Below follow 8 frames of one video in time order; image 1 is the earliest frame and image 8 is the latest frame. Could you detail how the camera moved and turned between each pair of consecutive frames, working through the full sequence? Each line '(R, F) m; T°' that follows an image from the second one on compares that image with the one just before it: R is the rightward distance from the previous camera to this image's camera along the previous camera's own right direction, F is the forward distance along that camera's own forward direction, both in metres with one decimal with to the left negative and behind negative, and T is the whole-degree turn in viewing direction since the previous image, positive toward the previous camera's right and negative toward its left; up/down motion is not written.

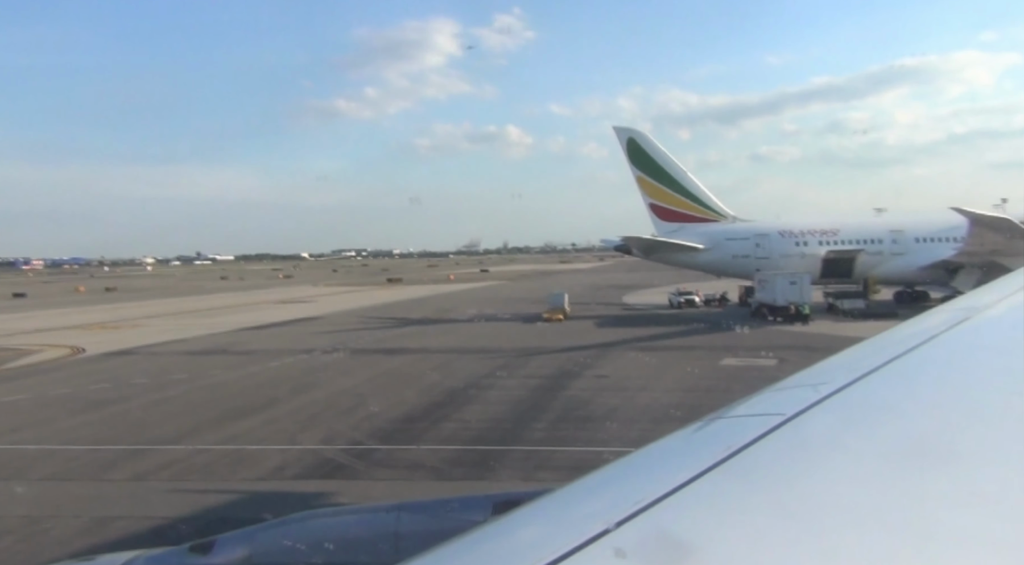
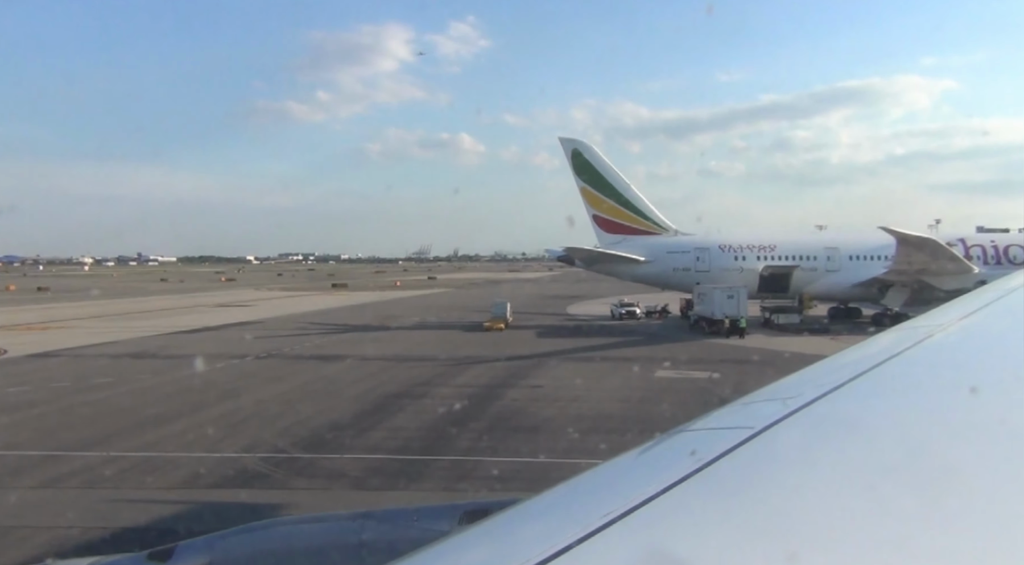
(+0.4, +0.1) m; +4°
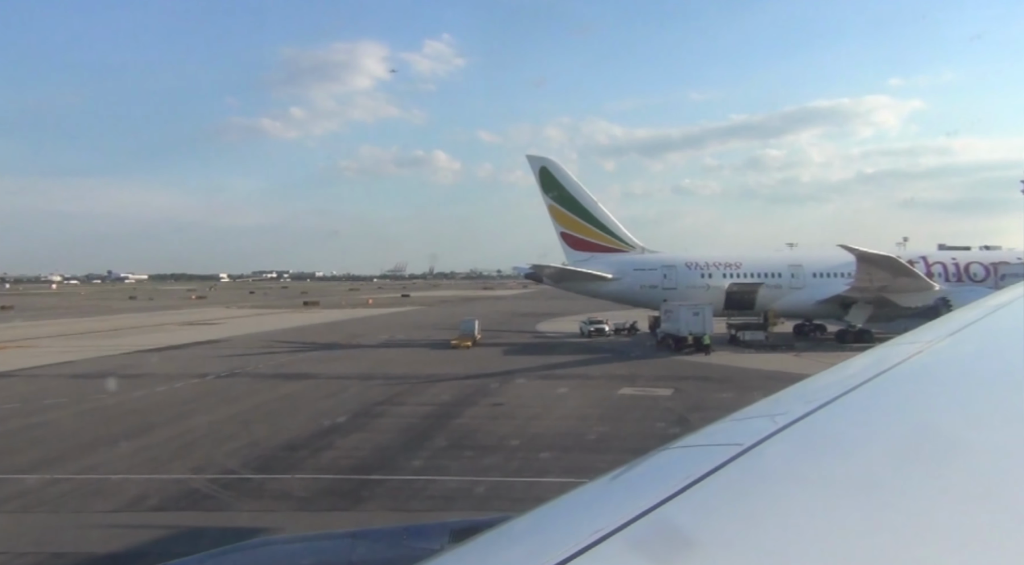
(+0.4, 0.0) m; +2°
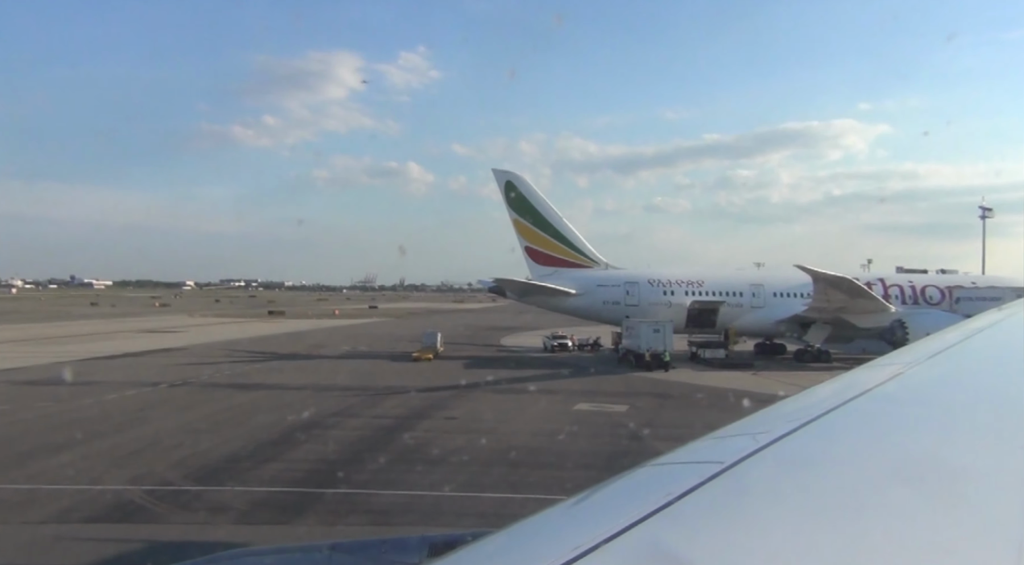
(+0.4, 0.0) m; +2°
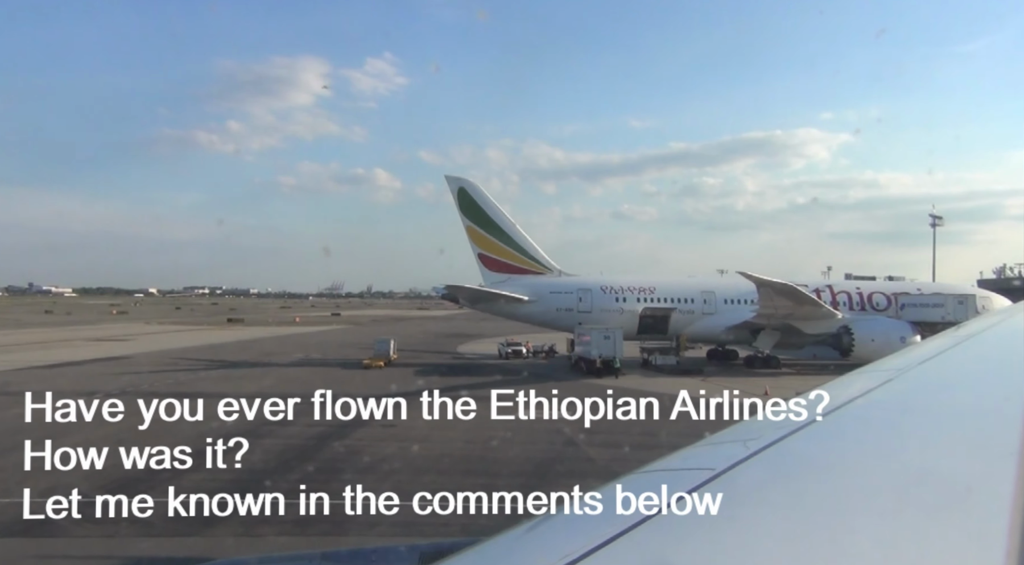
(+0.8, 0.0) m; +2°
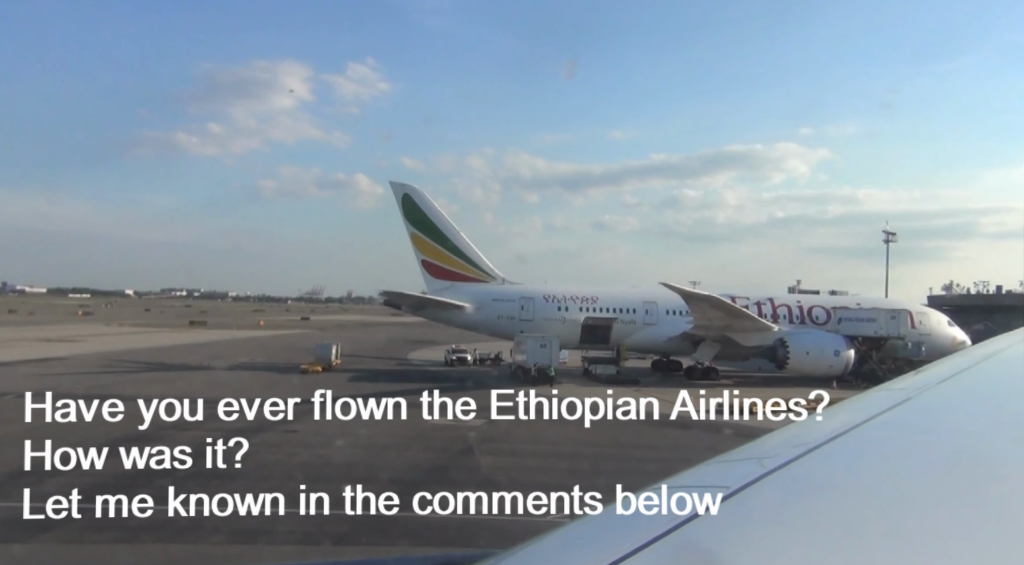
(+1.8, 0.0) m; 0°
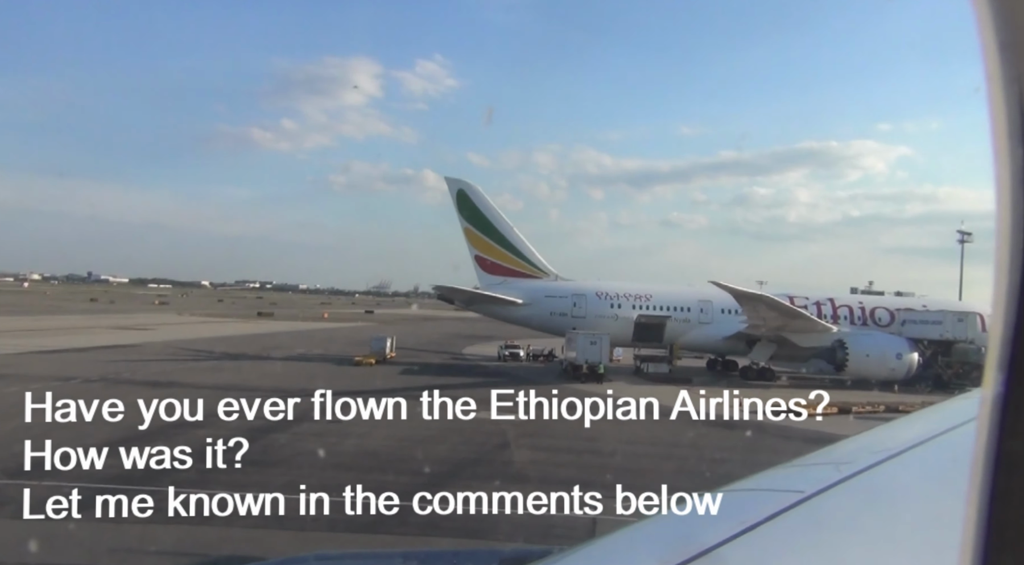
(+0.5, 0.0) m; -6°
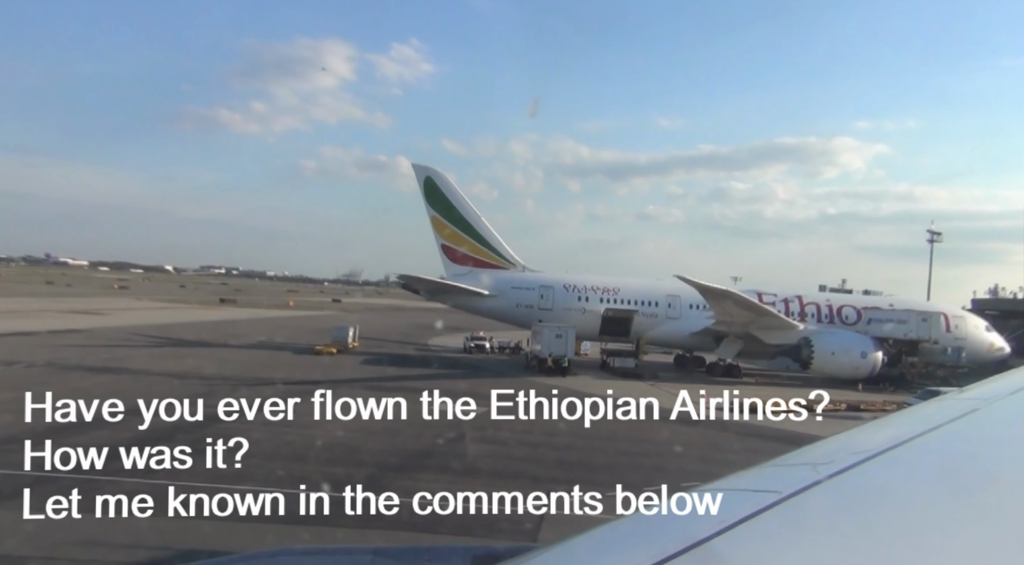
(+0.3, +0.4) m; +2°
